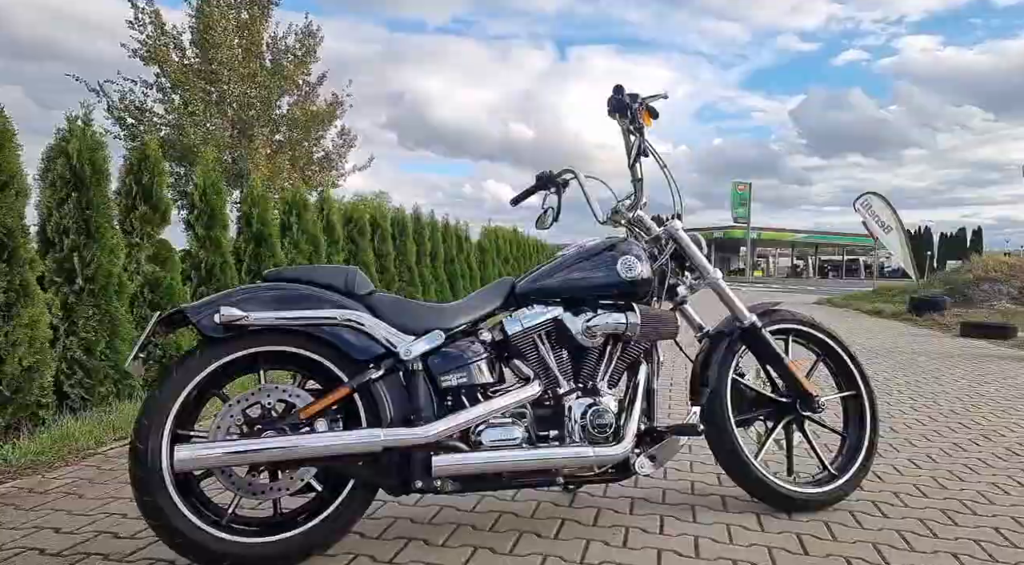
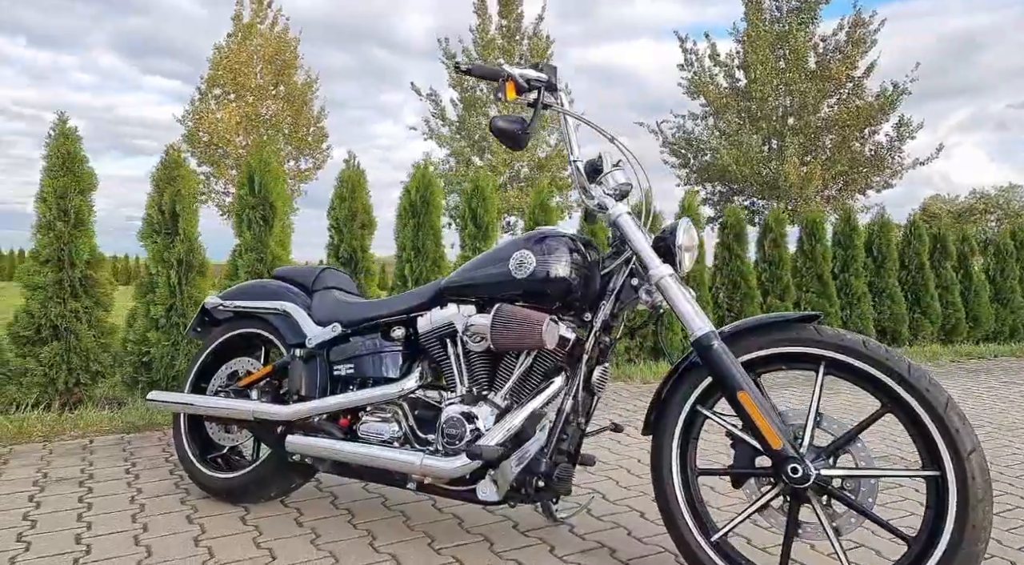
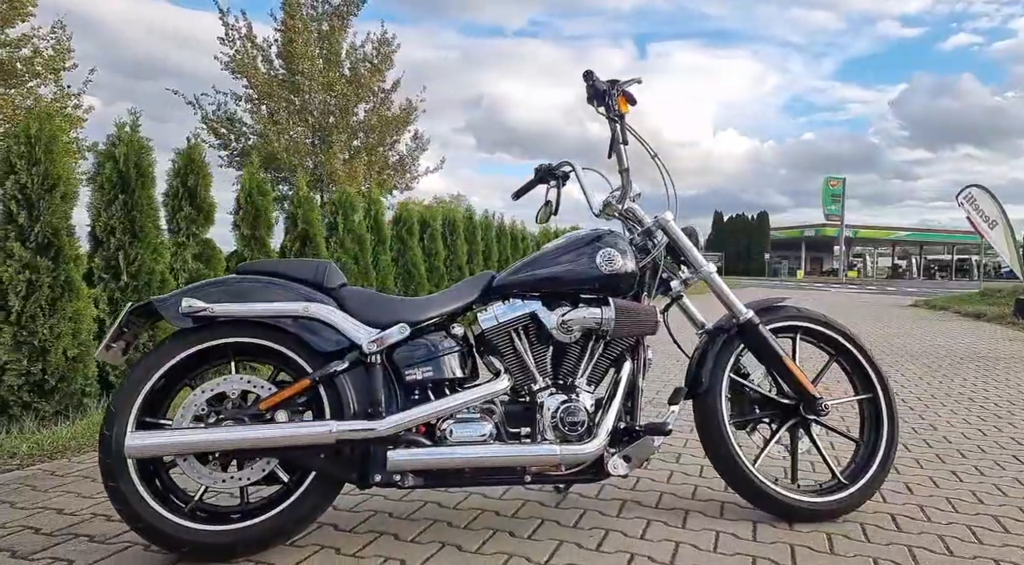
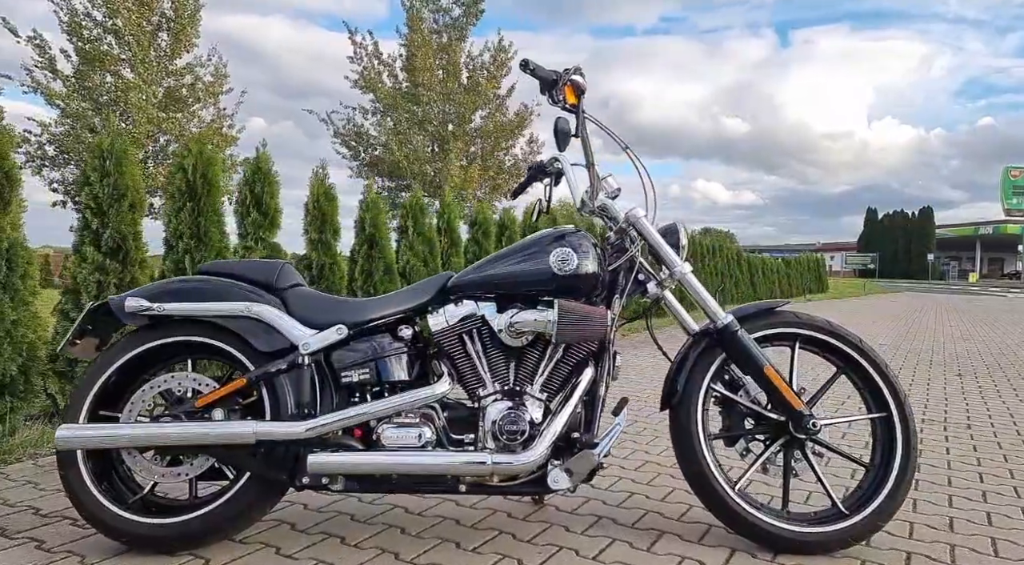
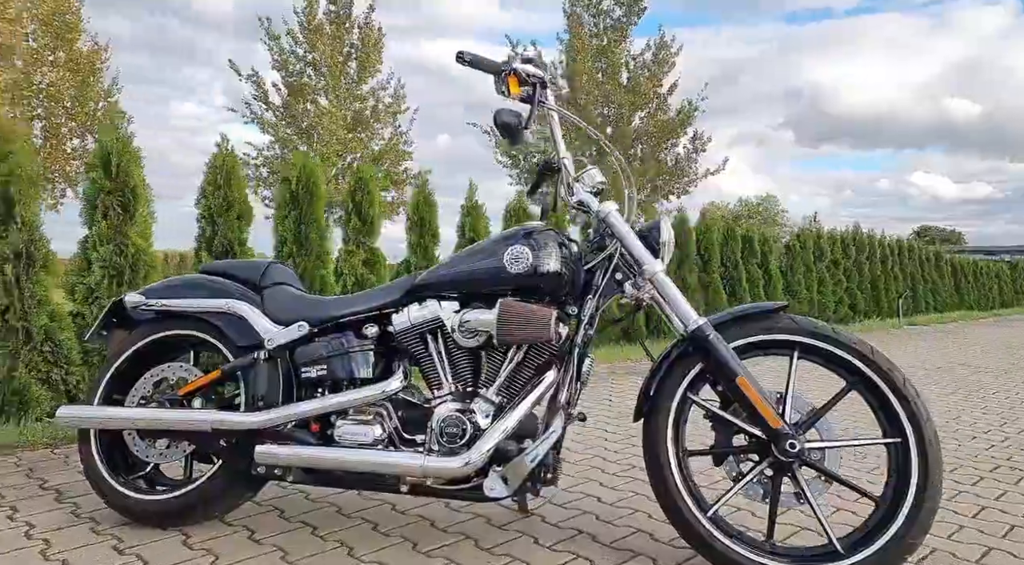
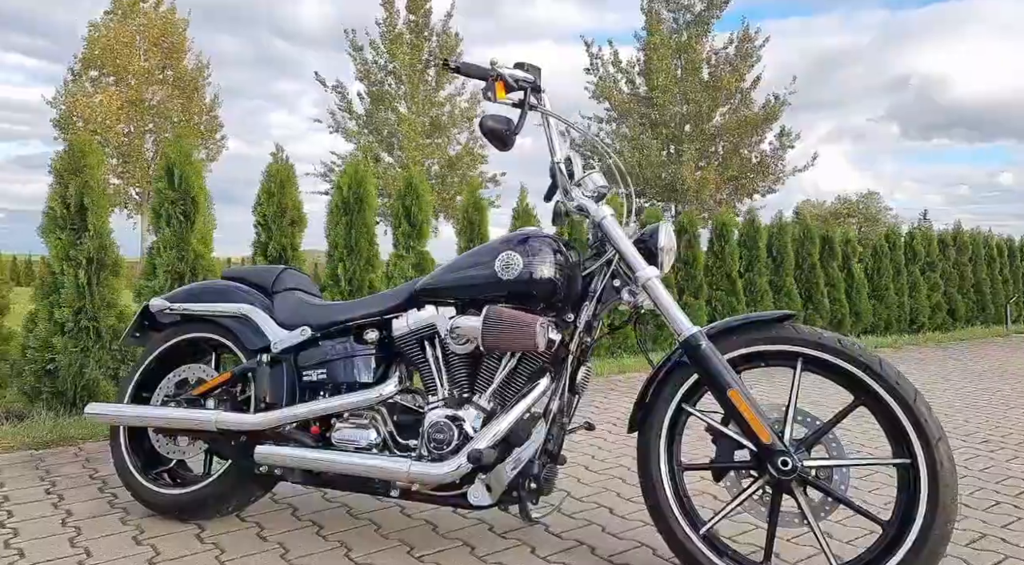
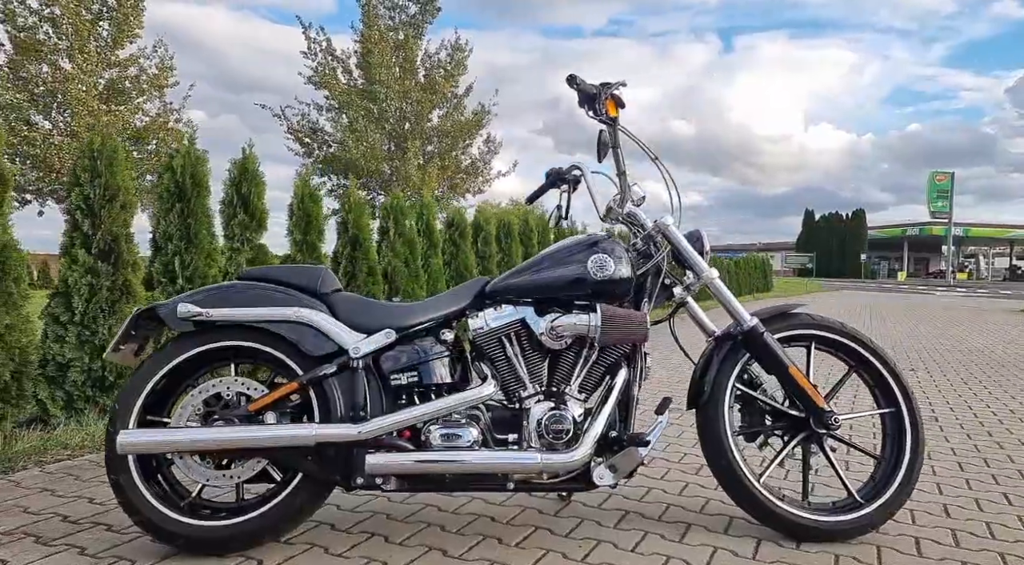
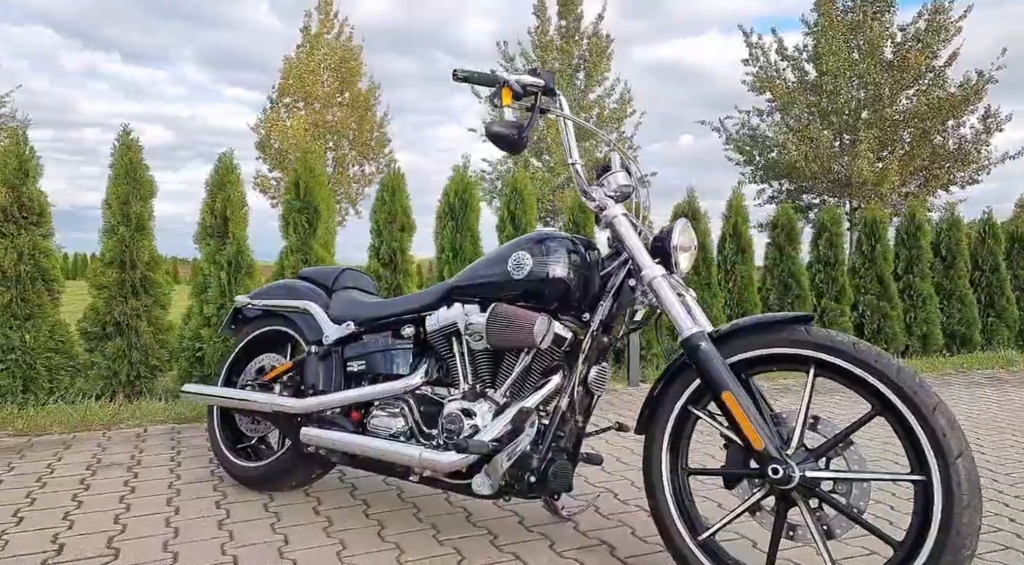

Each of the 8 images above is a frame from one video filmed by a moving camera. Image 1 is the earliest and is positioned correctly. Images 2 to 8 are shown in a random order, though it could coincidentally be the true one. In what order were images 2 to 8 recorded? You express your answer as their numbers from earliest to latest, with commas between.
3, 7, 4, 5, 6, 2, 8
